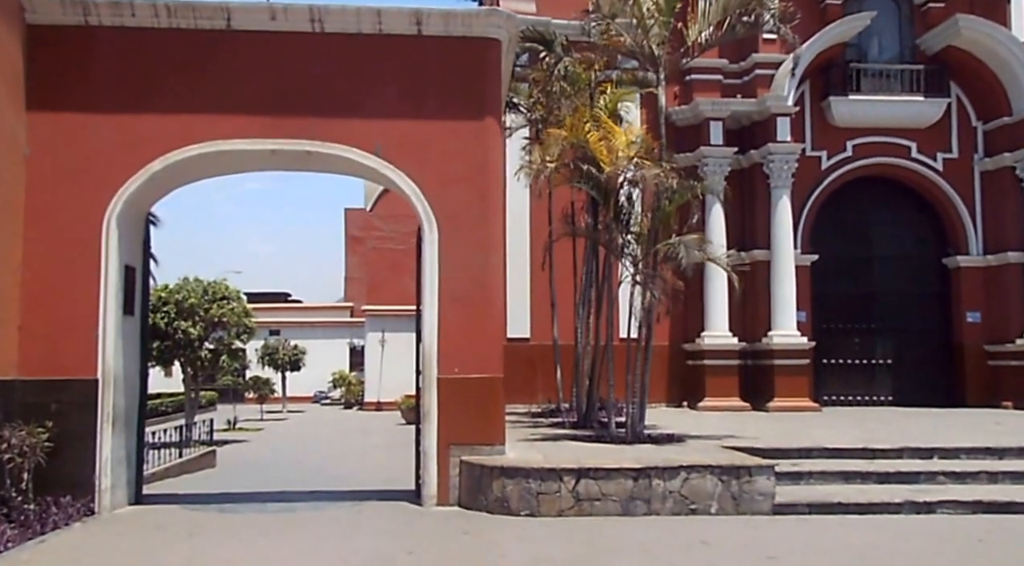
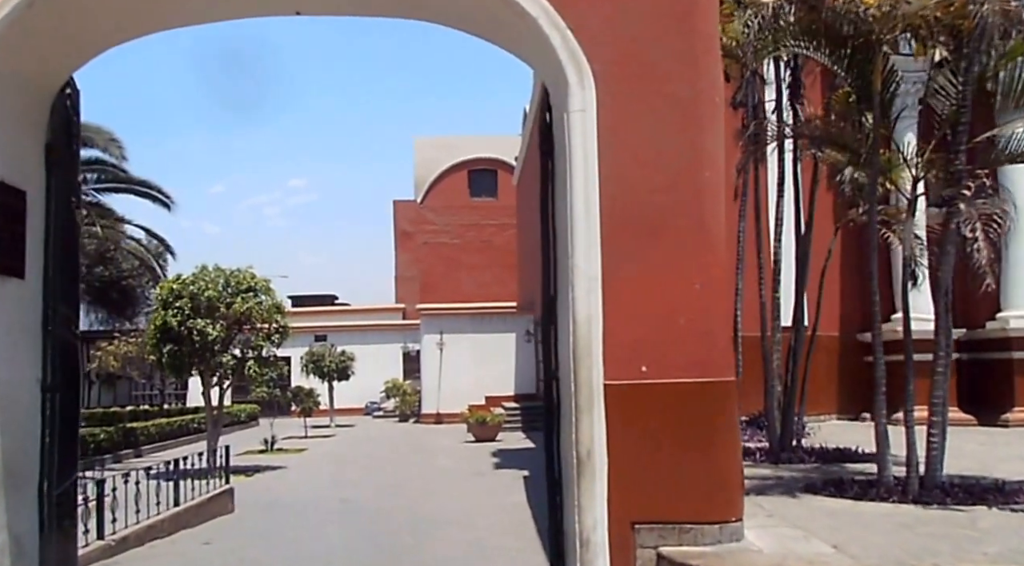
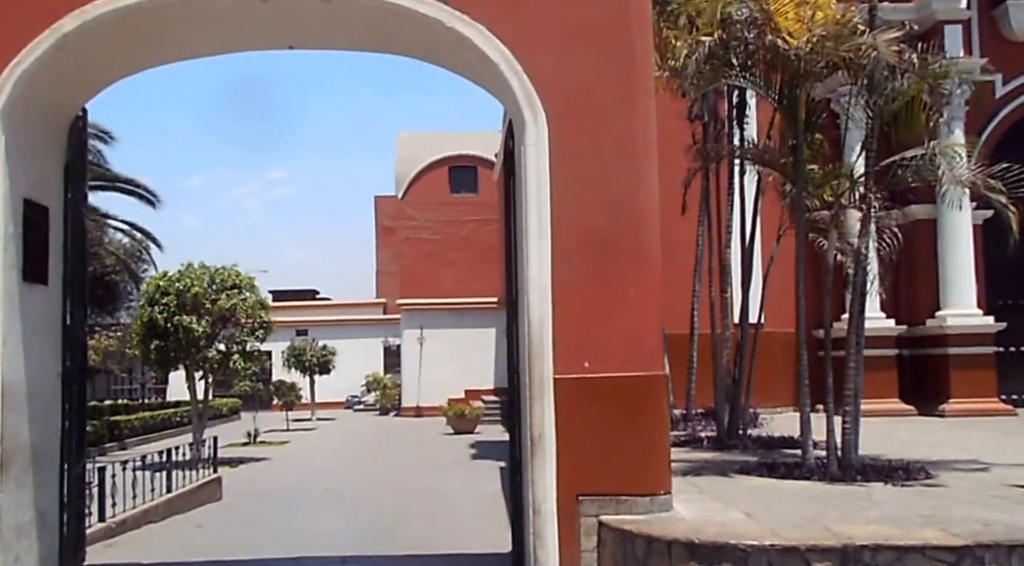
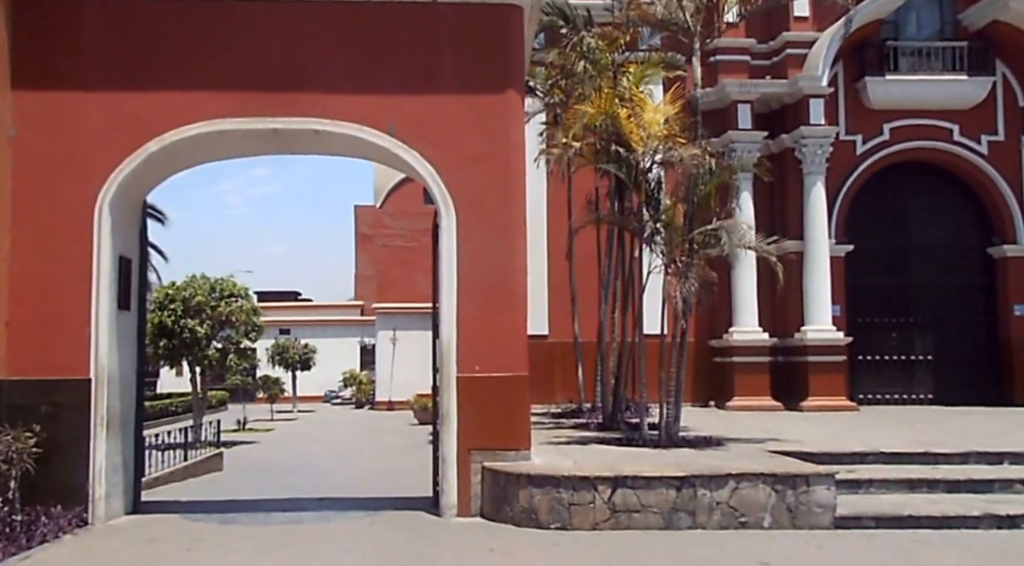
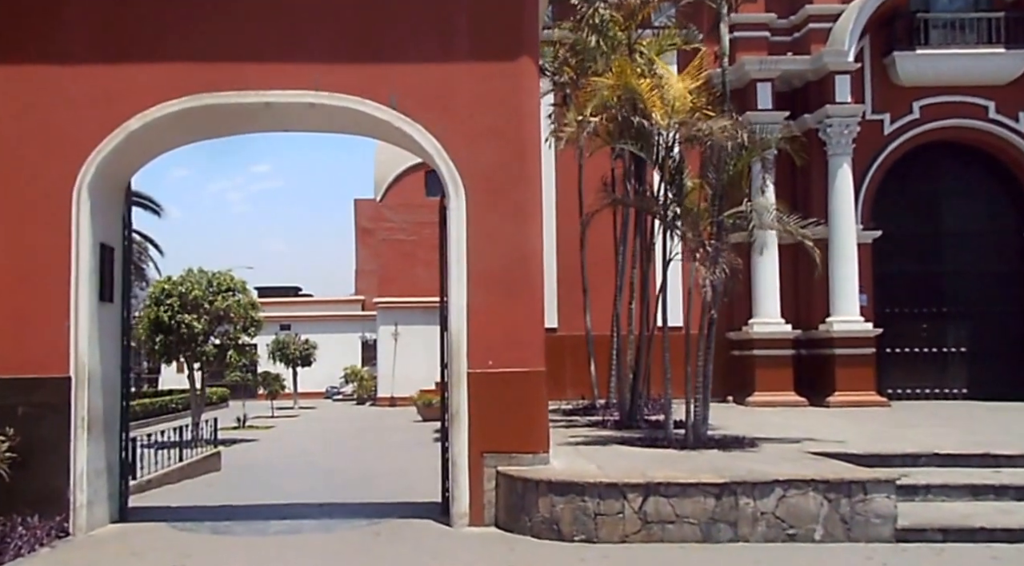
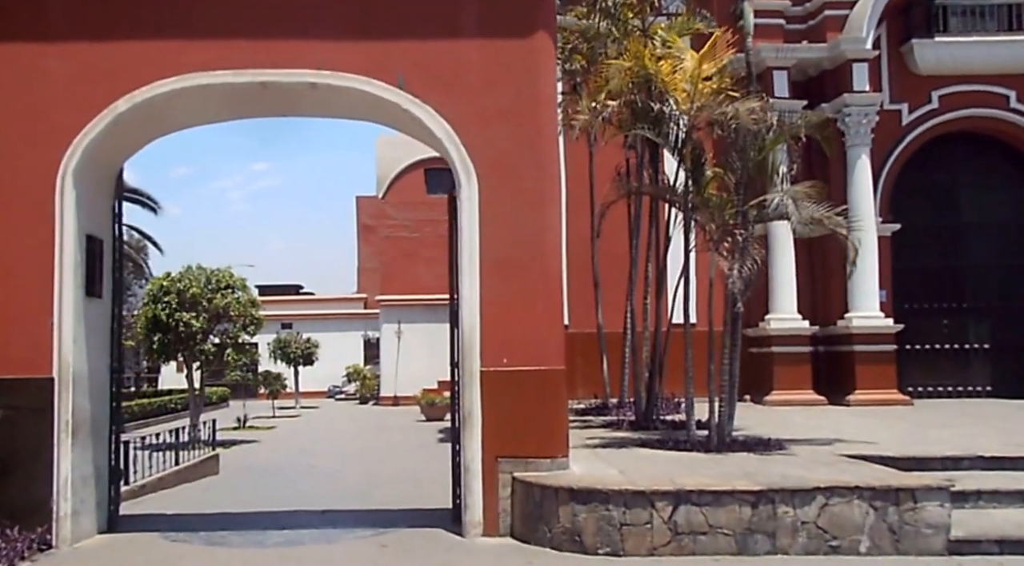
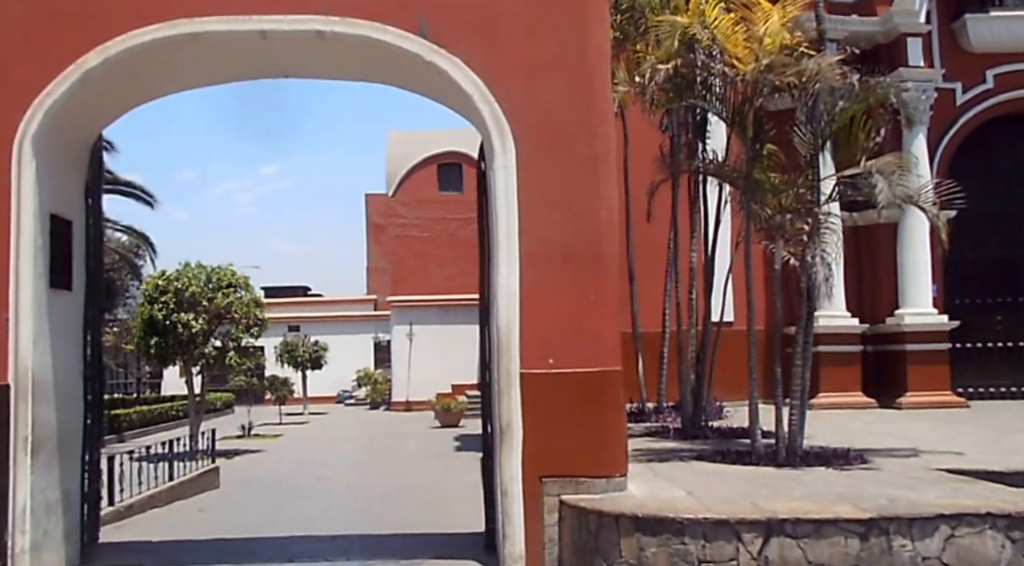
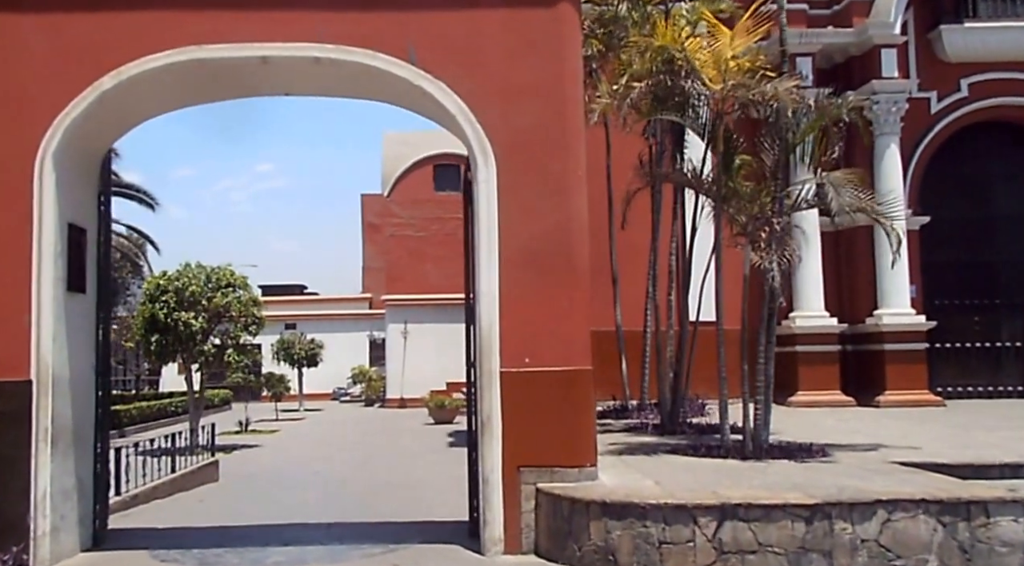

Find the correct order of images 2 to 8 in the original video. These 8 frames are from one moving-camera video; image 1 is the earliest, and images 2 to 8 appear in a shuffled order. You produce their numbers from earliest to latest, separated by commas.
4, 5, 6, 8, 7, 3, 2
